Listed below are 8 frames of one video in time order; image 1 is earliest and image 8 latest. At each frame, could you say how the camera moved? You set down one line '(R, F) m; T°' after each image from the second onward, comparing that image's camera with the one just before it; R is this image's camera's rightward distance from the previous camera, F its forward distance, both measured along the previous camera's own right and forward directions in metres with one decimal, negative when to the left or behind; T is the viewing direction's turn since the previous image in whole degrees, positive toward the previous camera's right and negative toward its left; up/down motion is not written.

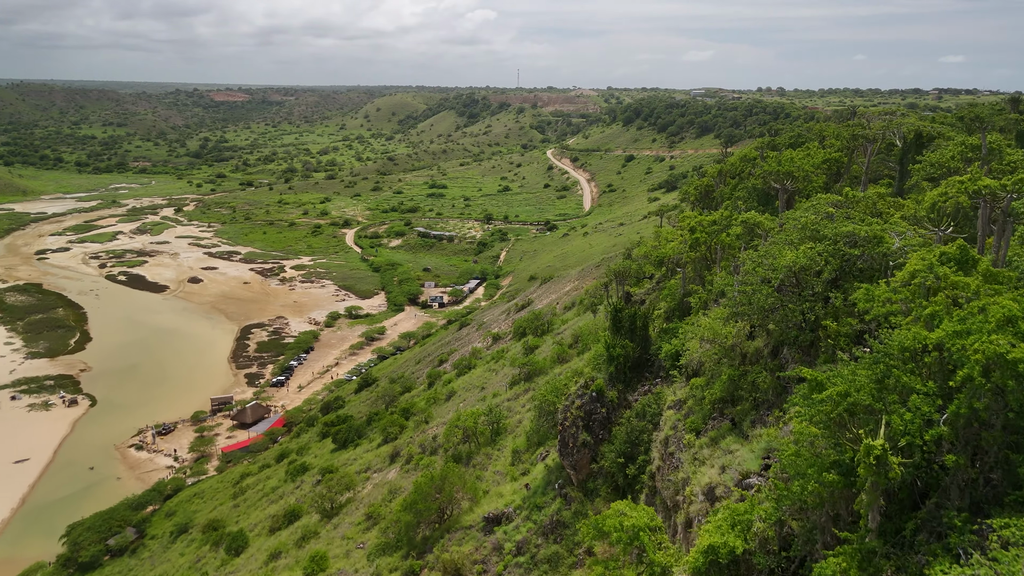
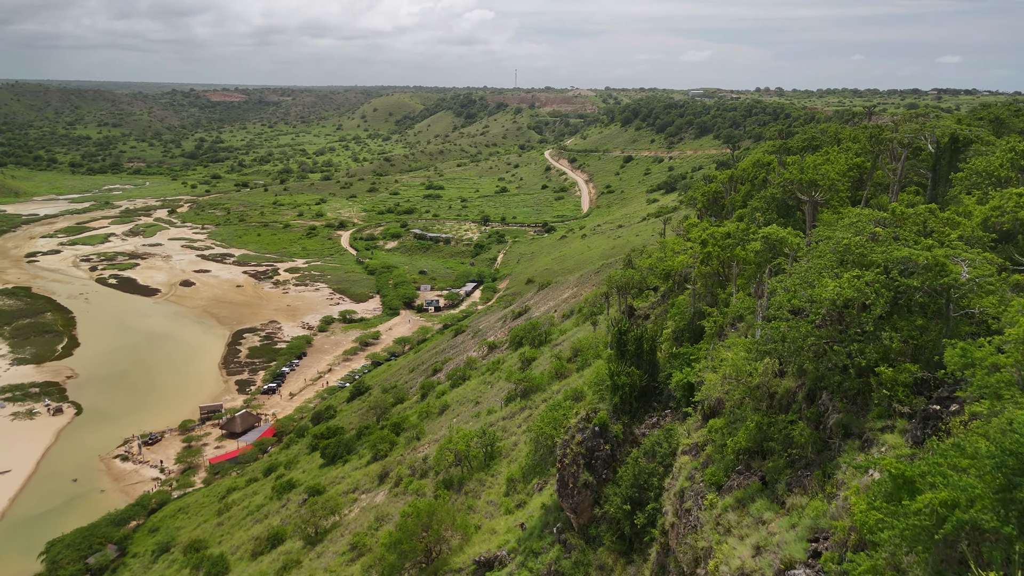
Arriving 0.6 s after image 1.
(+0.1, +1.5) m; 0°
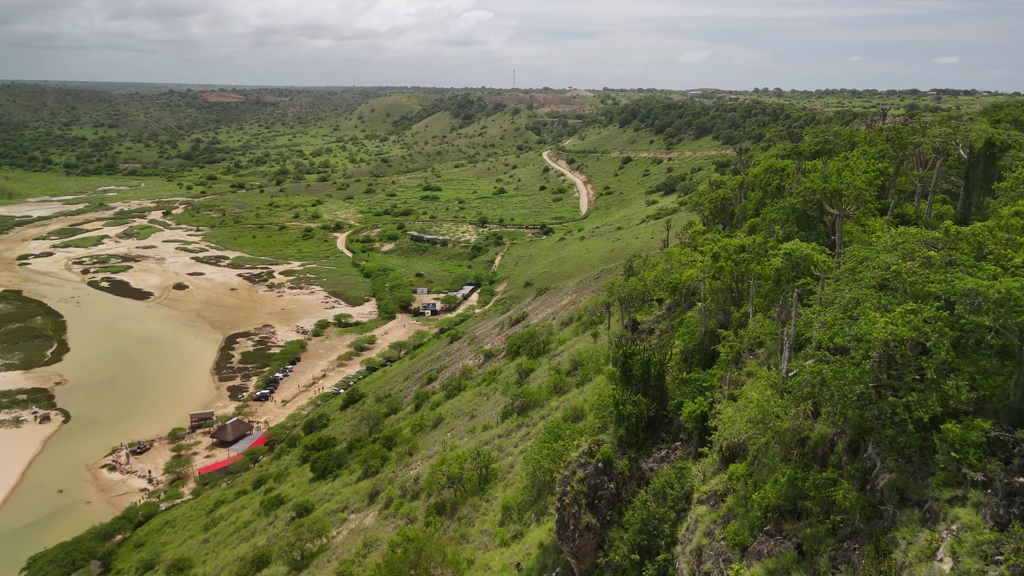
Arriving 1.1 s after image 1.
(+0.1, +1.2) m; 0°
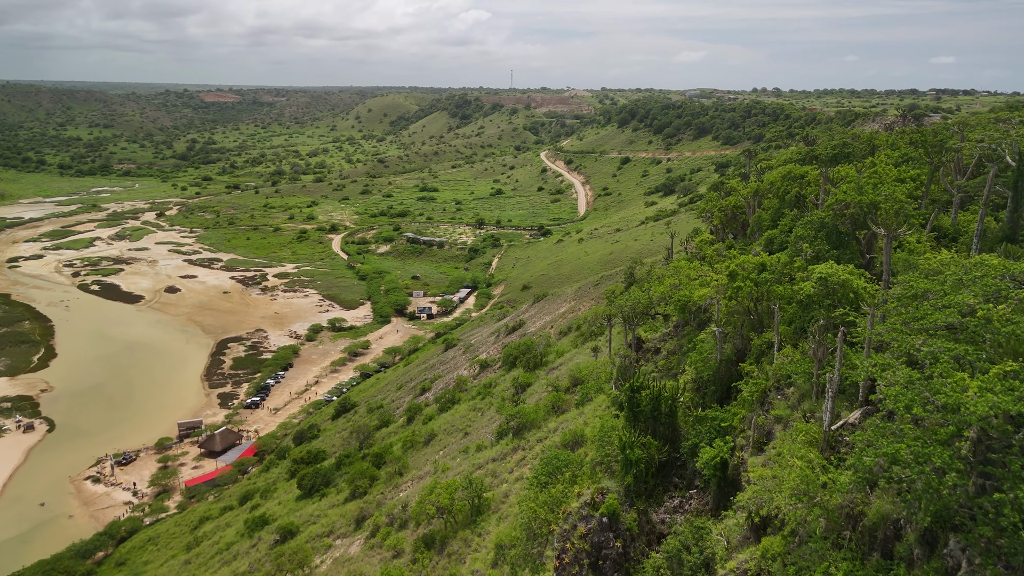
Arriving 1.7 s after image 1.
(+0.1, +1.5) m; 0°
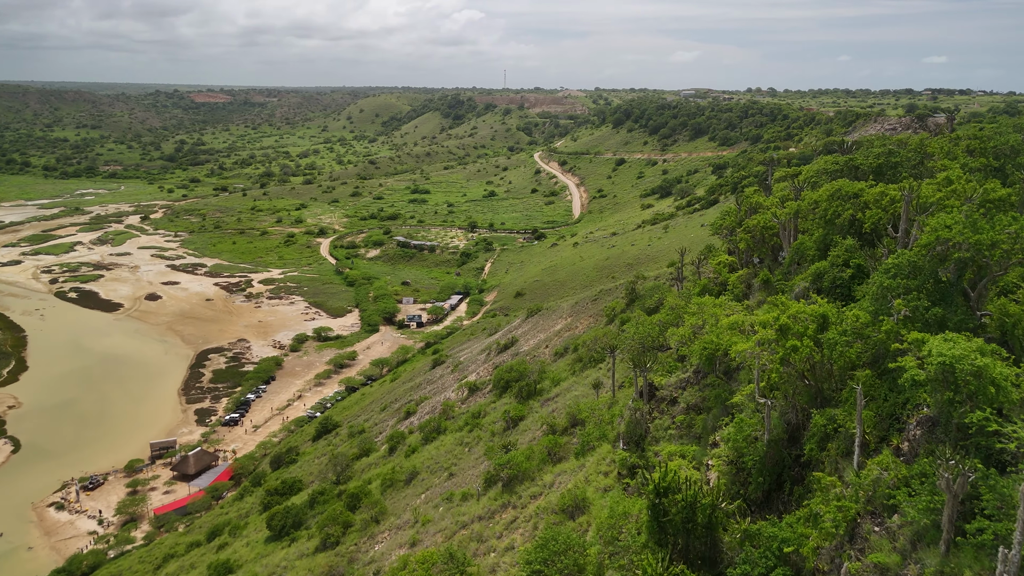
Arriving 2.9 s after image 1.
(+0.1, +2.9) m; 0°
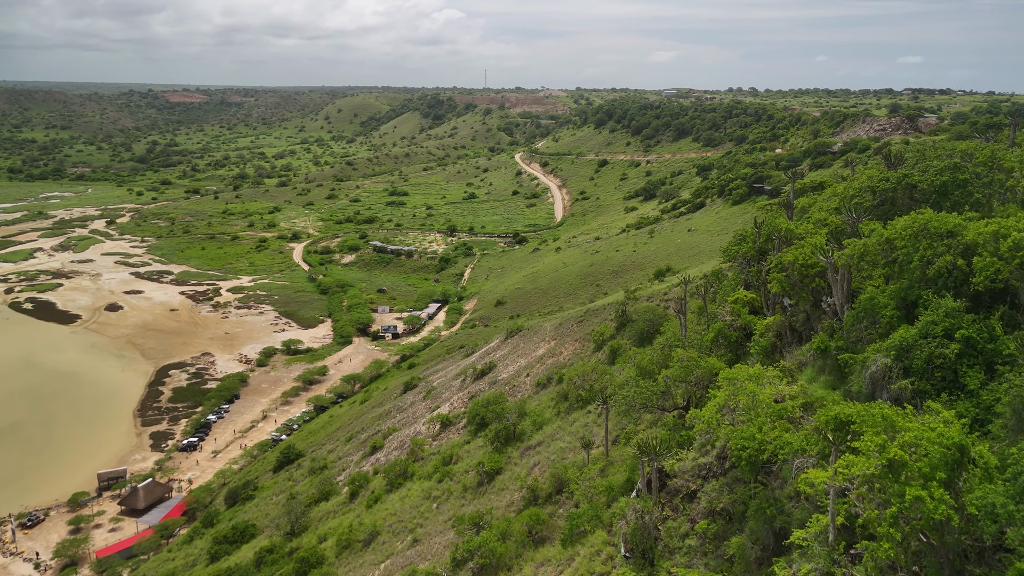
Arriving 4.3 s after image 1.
(+0.3, +3.5) m; +1°
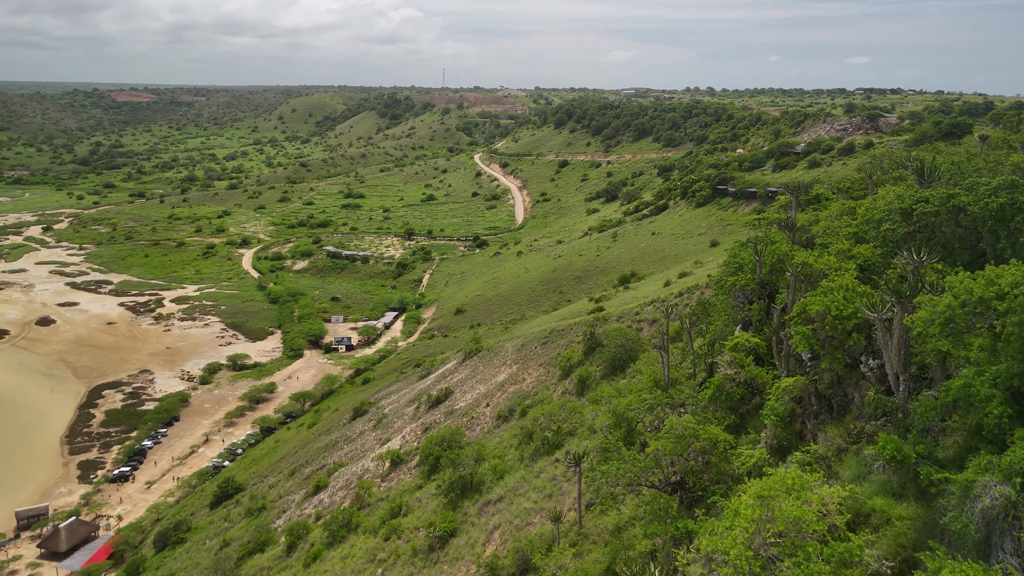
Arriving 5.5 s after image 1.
(+0.2, +2.9) m; +3°
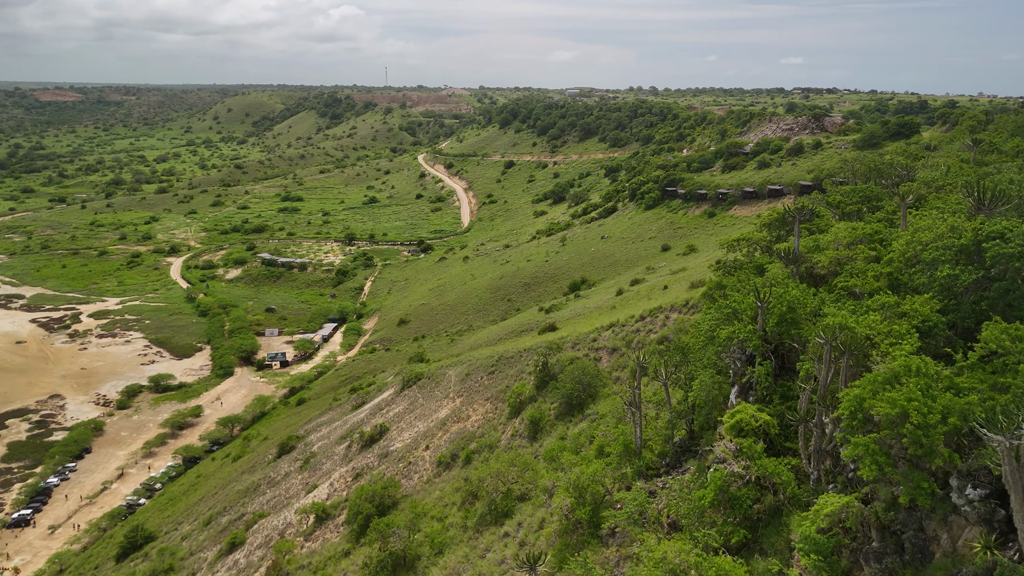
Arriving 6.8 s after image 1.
(+0.3, +3.2) m; +4°
